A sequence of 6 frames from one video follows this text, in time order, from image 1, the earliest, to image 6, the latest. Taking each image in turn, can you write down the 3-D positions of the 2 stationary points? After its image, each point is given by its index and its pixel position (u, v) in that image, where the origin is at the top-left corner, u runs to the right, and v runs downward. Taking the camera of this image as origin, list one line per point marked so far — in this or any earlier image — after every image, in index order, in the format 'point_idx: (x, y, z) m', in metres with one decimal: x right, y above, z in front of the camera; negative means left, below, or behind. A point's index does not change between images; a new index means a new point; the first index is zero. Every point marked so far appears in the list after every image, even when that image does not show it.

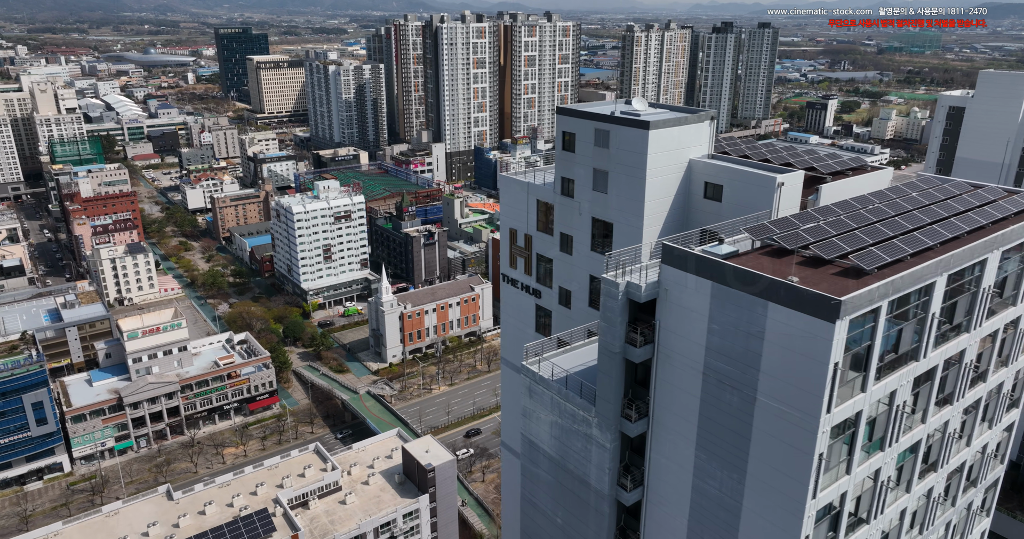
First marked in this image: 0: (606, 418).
0: (+2.0, -3.1, +13.9) m
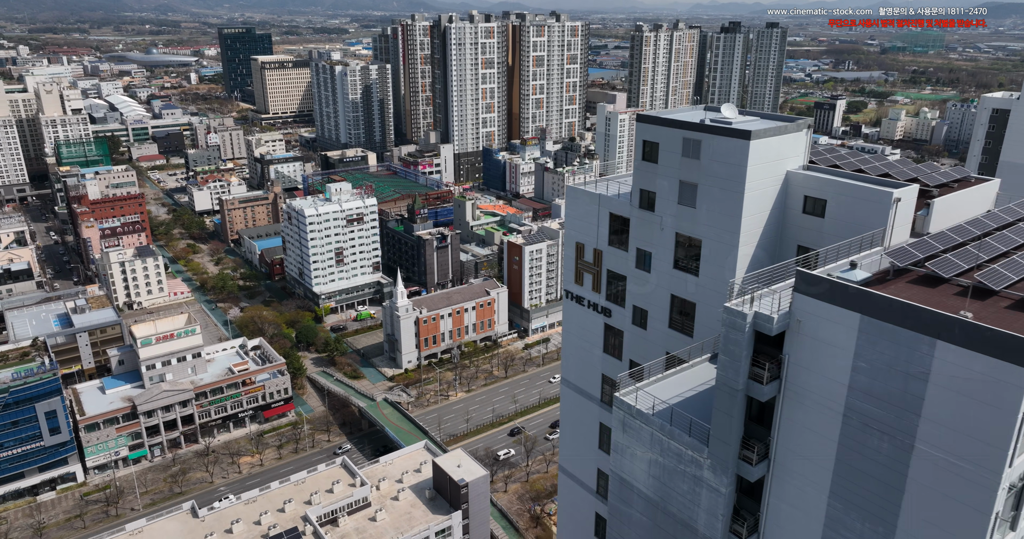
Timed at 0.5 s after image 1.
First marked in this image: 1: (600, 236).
0: (+3.9, -3.6, +12.6) m
1: (+2.5, +0.9, +19.0) m
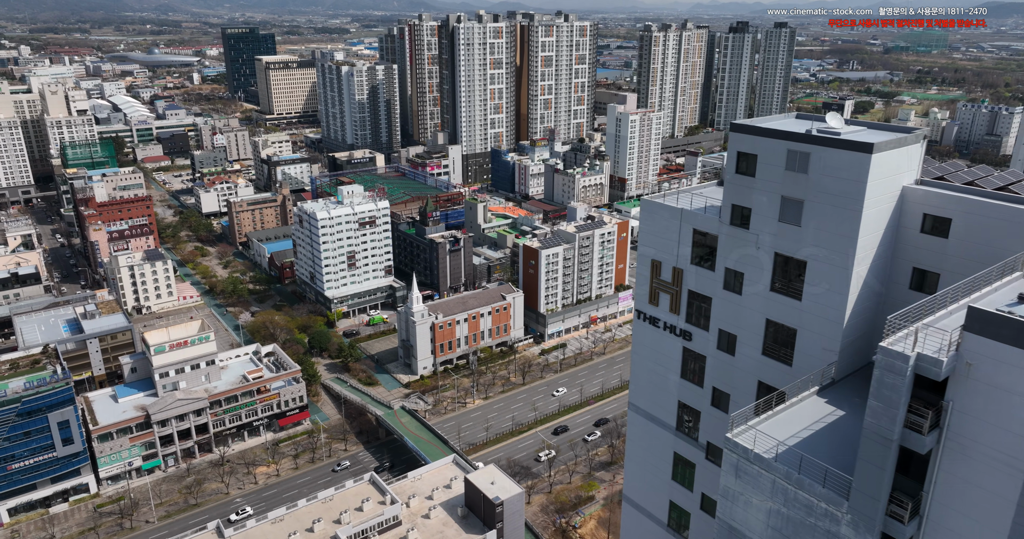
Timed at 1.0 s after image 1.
0: (+5.9, -4.1, +11.2) m
1: (+4.4, +0.4, +17.6) m
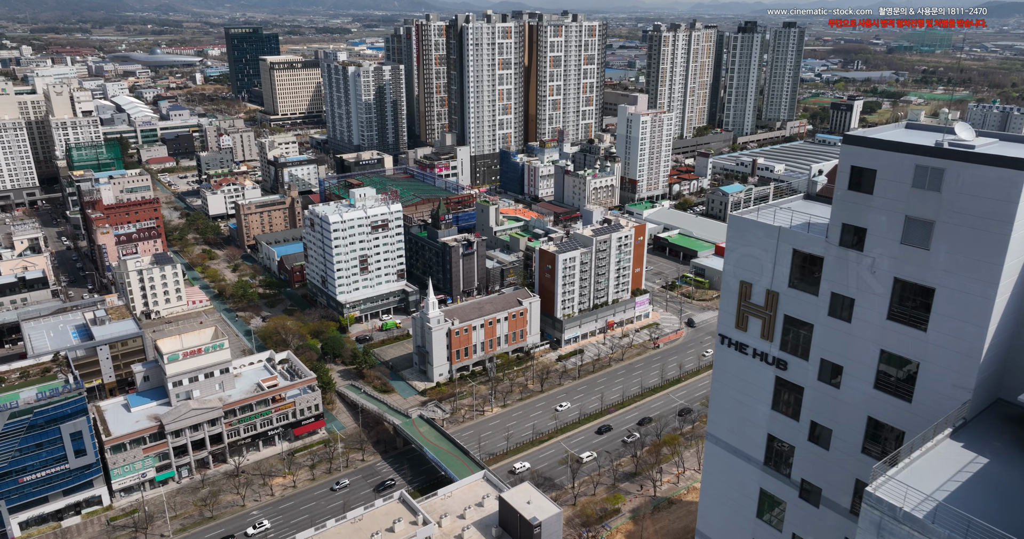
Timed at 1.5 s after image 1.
0: (+7.8, -4.6, +9.8) m
1: (+6.3, -0.1, +16.2) m
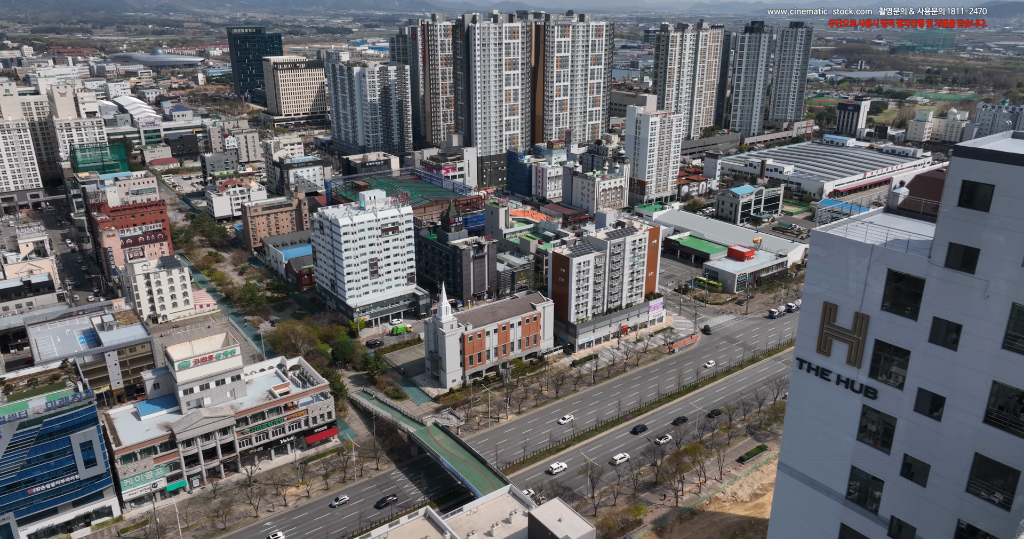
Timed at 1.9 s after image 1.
0: (+9.3, -5.1, +8.5) m
1: (+7.8, -0.6, +14.9) m
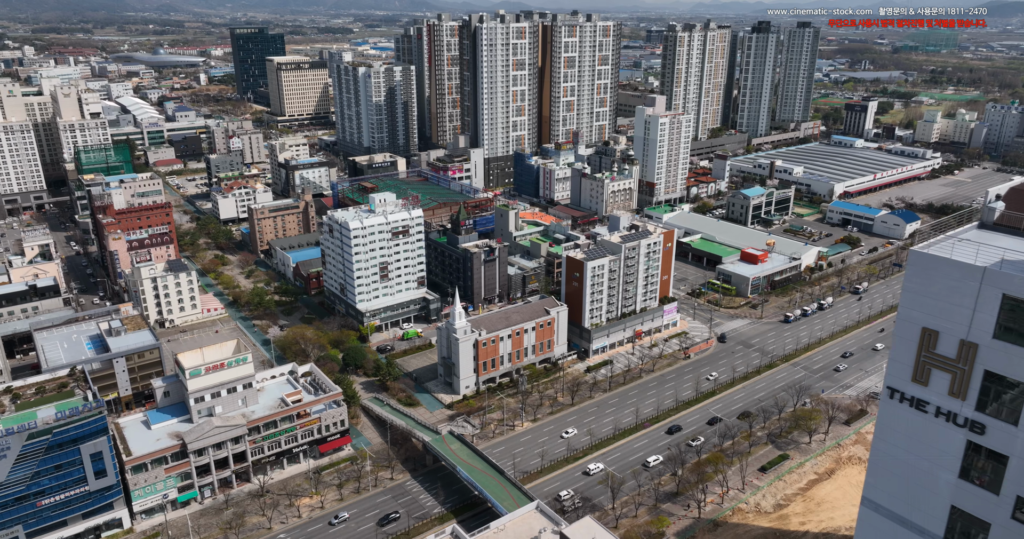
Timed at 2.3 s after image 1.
0: (+10.8, -5.6, +7.3) m
1: (+9.4, -1.1, +13.7) m
